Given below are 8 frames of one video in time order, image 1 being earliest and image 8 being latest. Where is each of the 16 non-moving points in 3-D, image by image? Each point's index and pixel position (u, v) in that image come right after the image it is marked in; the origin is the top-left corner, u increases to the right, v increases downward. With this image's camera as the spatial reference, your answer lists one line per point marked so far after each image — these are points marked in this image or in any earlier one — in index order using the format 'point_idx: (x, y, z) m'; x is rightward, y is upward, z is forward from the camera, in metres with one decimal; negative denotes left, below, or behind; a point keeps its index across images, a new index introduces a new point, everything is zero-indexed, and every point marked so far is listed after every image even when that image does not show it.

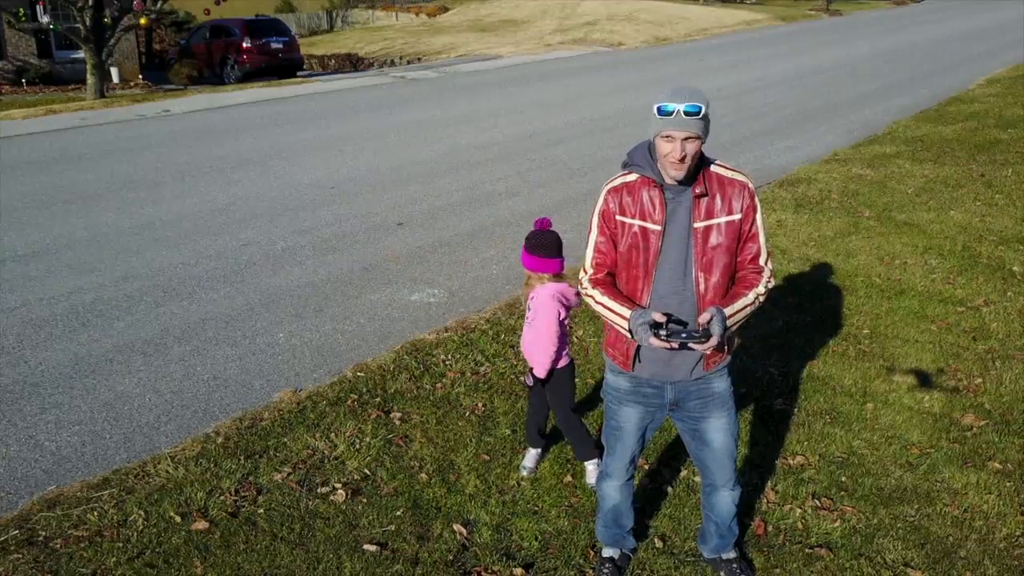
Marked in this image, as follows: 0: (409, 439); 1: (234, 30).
0: (-0.3, -0.4, +3.4) m
1: (-4.3, +4.0, +17.1) m
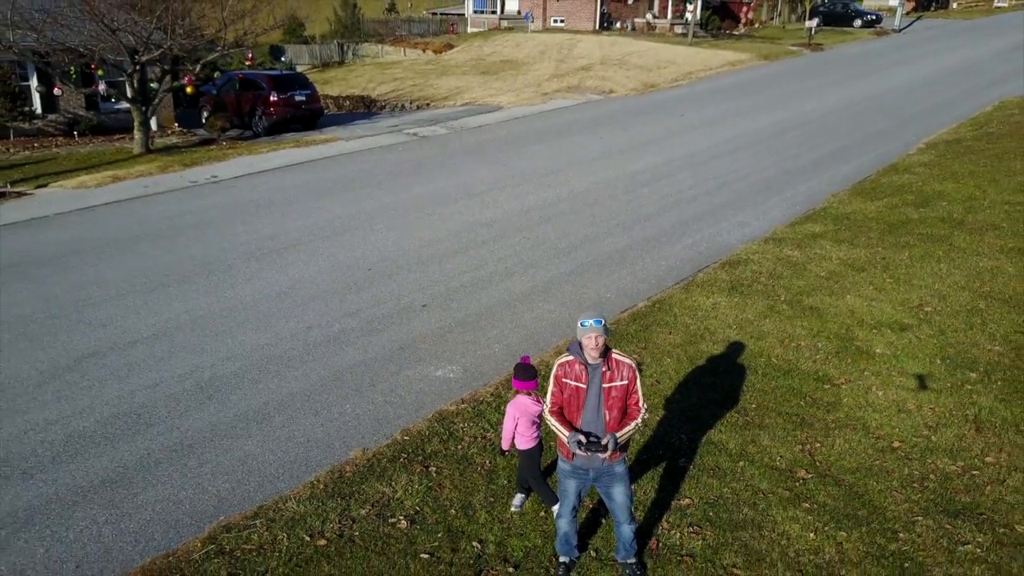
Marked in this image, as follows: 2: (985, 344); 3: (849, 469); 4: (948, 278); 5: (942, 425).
0: (-0.3, -0.9, +5.3) m
1: (-4.3, +3.5, +19.1) m
2: (+3.0, -0.4, +7.1) m
3: (+1.6, -0.9, +5.4) m
4: (+3.3, +0.1, +8.5) m
5: (+2.3, -0.7, +5.9) m
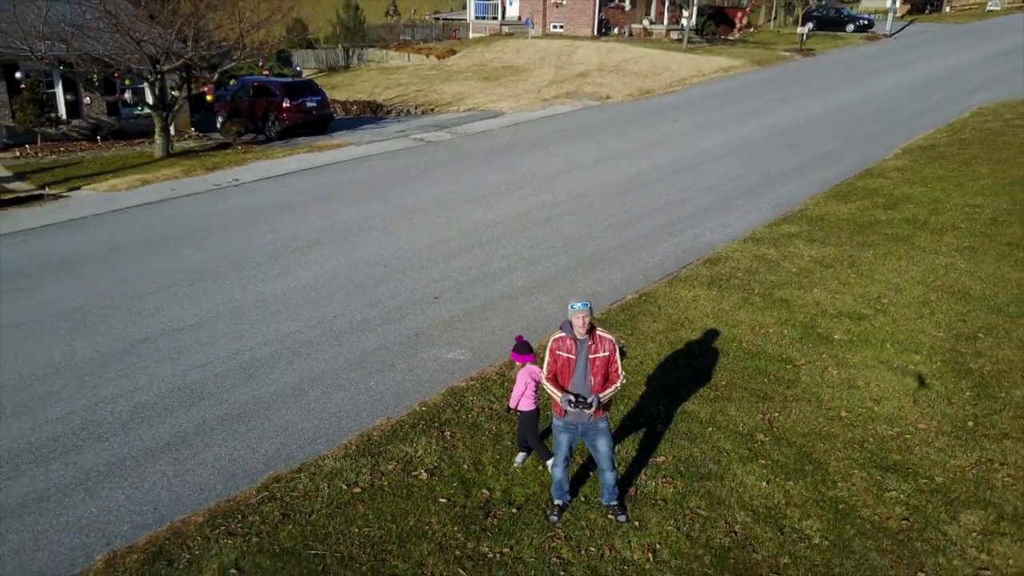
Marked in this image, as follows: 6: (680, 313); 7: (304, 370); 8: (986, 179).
0: (-0.3, -0.9, +6.2) m
1: (-4.2, +3.6, +20.0) m
2: (+3.0, -0.3, +8.0) m
3: (+1.6, -0.8, +6.4) m
4: (+3.3, +0.1, +9.5) m
5: (+2.3, -0.7, +6.9) m
6: (+1.3, -0.2, +8.6) m
7: (-1.4, -0.6, +7.6) m
8: (+5.5, +1.3, +12.8) m
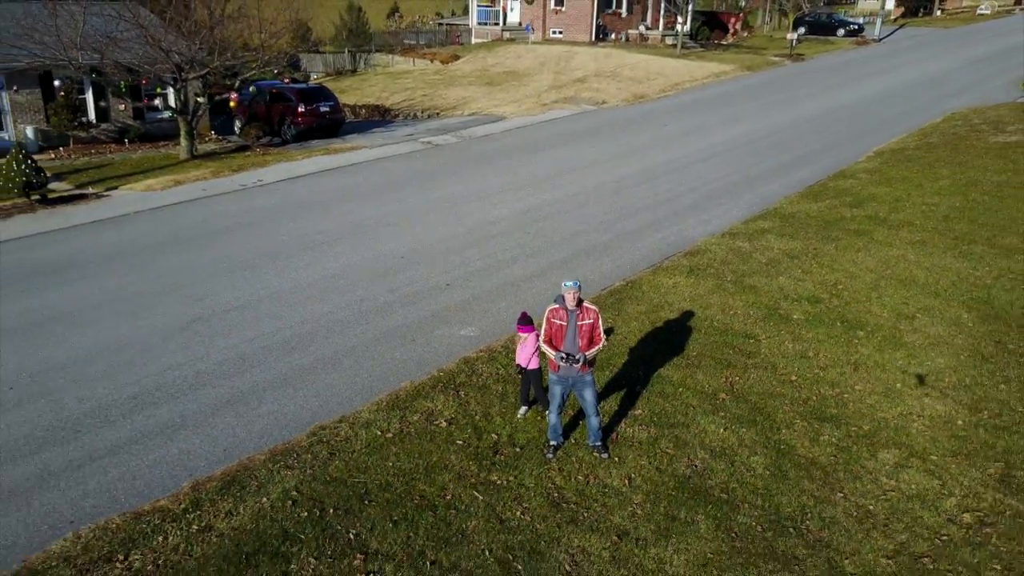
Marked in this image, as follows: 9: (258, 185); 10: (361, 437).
0: (-0.3, -0.8, +7.5) m
1: (-4.2, +3.7, +21.3) m
2: (+3.0, -0.2, +9.3) m
3: (+1.7, -0.7, +7.6) m
4: (+3.4, +0.2, +10.7) m
5: (+2.3, -0.6, +8.2) m
6: (+1.3, -0.1, +9.8) m
7: (-1.4, -0.4, +8.9) m
8: (+5.5, +1.4, +14.1) m
9: (-3.5, +1.4, +15.5) m
10: (-0.9, -0.9, +7.0) m
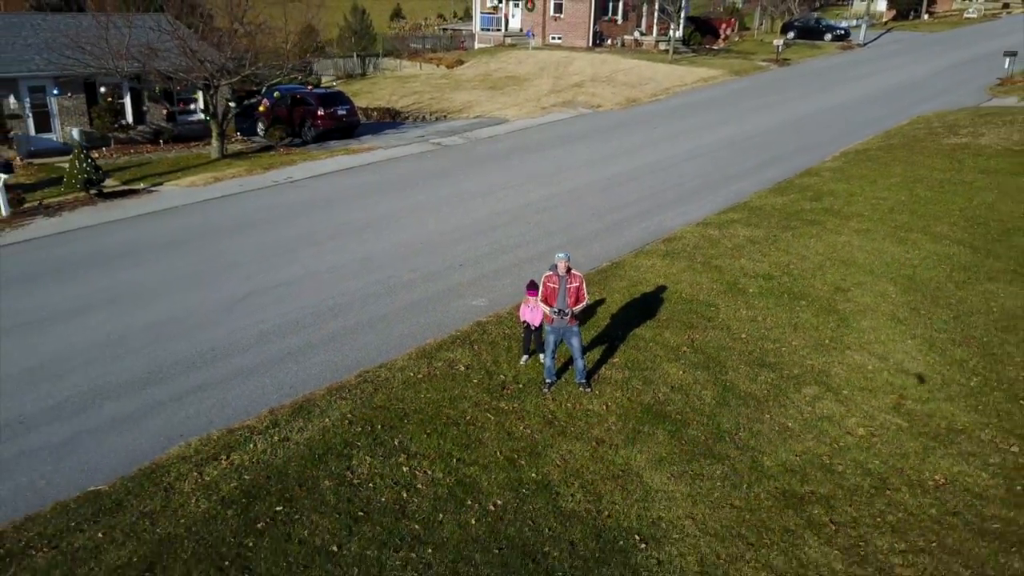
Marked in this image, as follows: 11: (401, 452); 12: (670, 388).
0: (-0.3, -0.5, +9.4) m
1: (-4.2, +3.9, +23.2) m
2: (+3.1, 0.0, +11.2) m
3: (+1.7, -0.5, +9.5) m
4: (+3.4, +0.5, +12.6) m
5: (+2.4, -0.3, +10.0) m
6: (+1.4, +0.1, +11.7) m
7: (-1.4, -0.2, +10.8) m
8: (+5.5, +1.6, +16.0) m
9: (-3.5, +1.7, +17.4) m
10: (-0.9, -0.7, +8.9) m
11: (-0.8, -1.1, +7.5) m
12: (+1.2, -0.8, +8.5) m
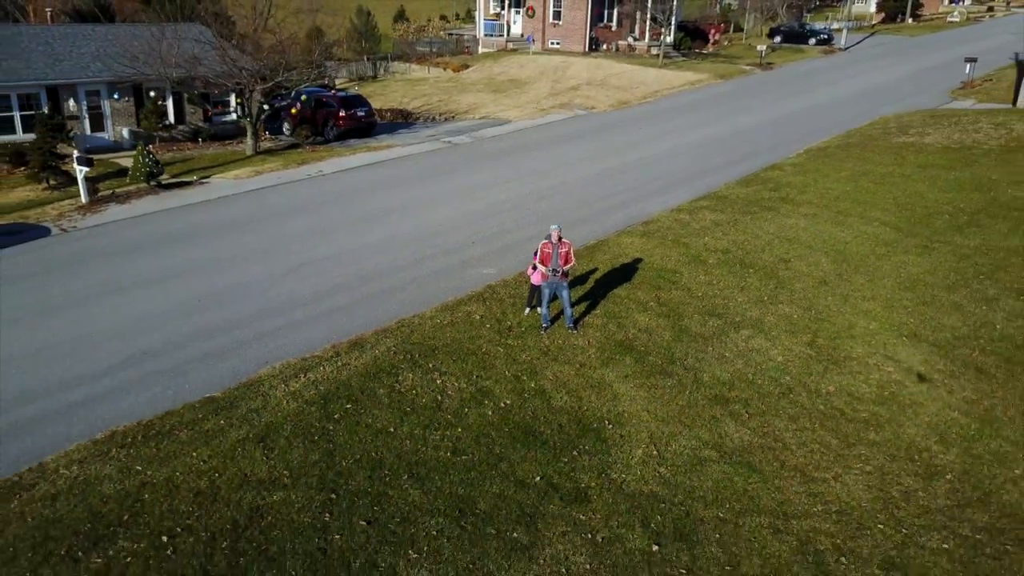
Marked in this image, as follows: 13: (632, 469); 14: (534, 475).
0: (-0.2, -0.2, +12.0) m
1: (-4.1, +4.3, +25.7) m
2: (+3.1, +0.4, +13.8) m
3: (+1.8, -0.1, +12.1) m
4: (+3.4, +0.8, +15.2) m
5: (+2.4, 0.0, +12.6) m
6: (+1.4, +0.5, +14.3) m
7: (-1.3, +0.1, +13.3) m
8: (+5.6, +1.9, +18.5) m
9: (-3.5, +2.0, +20.0) m
10: (-0.9, -0.4, +11.4) m
11: (-0.7, -0.7, +10.1) m
12: (+1.3, -0.4, +11.1) m
13: (+0.9, -1.3, +7.9) m
14: (+0.2, -1.3, +7.9) m
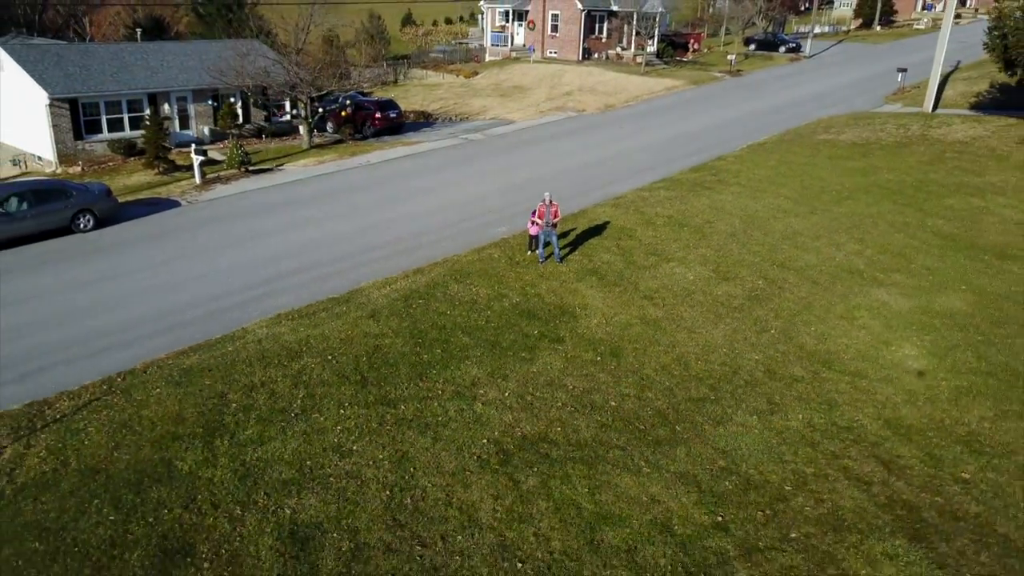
0: (-0.1, +0.6, +17.7) m
1: (-4.0, +5.1, +31.5) m
2: (+3.2, +1.2, +19.5) m
3: (+1.9, +0.7, +17.9) m
4: (+3.6, +1.6, +20.9) m
5: (+2.5, +0.8, +18.4) m
6: (+1.5, +1.3, +20.1) m
7: (-1.2, +0.9, +19.1) m
8: (+5.7, +2.8, +24.3) m
9: (-3.3, +2.9, +25.7) m
10: (-0.8, +0.5, +17.2) m
11: (-0.6, +0.1, +15.9) m
12: (+1.4, +0.4, +16.9) m
13: (+1.0, -0.5, +13.7) m
14: (+0.3, -0.5, +13.6) m
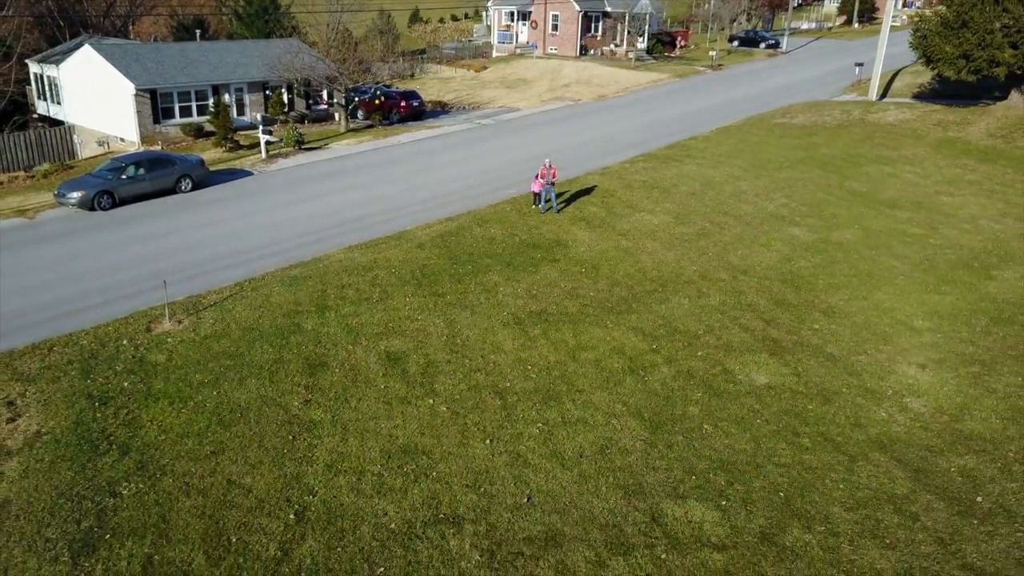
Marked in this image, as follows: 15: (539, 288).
0: (+0.1, +1.7, +23.0) m
1: (-3.8, +6.3, +36.7) m
2: (+3.4, +2.3, +24.7) m
3: (+2.0, +1.8, +23.1) m
4: (+3.7, +2.8, +26.1) m
5: (+2.7, +1.9, +23.6) m
6: (+1.7, +2.4, +25.3) m
7: (-1.0, +2.1, +24.3) m
8: (+5.9, +3.9, +29.5) m
9: (-3.2, +4.0, +31.0) m
10: (-0.6, +1.6, +22.4) m
11: (-0.4, +1.2, +21.1) m
12: (+1.5, +1.5, +22.1) m
13: (+1.1, +0.6, +18.9) m
14: (+0.4, +0.6, +18.8) m
15: (+0.4, 0.0, +16.9) m
